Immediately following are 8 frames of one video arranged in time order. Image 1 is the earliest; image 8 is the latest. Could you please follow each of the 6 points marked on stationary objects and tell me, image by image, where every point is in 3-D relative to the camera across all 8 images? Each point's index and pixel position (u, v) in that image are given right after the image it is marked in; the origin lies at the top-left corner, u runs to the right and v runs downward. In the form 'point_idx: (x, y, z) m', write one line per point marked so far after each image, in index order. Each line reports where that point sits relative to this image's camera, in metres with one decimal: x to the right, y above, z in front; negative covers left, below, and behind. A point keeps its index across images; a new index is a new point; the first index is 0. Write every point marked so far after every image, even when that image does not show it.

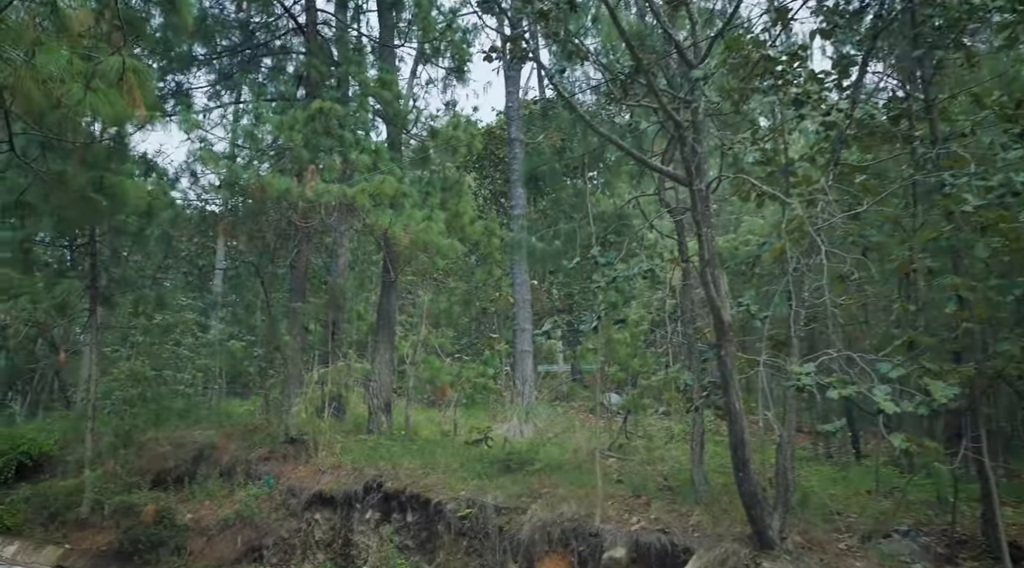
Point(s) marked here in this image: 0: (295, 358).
0: (-3.7, -1.2, +14.7) m
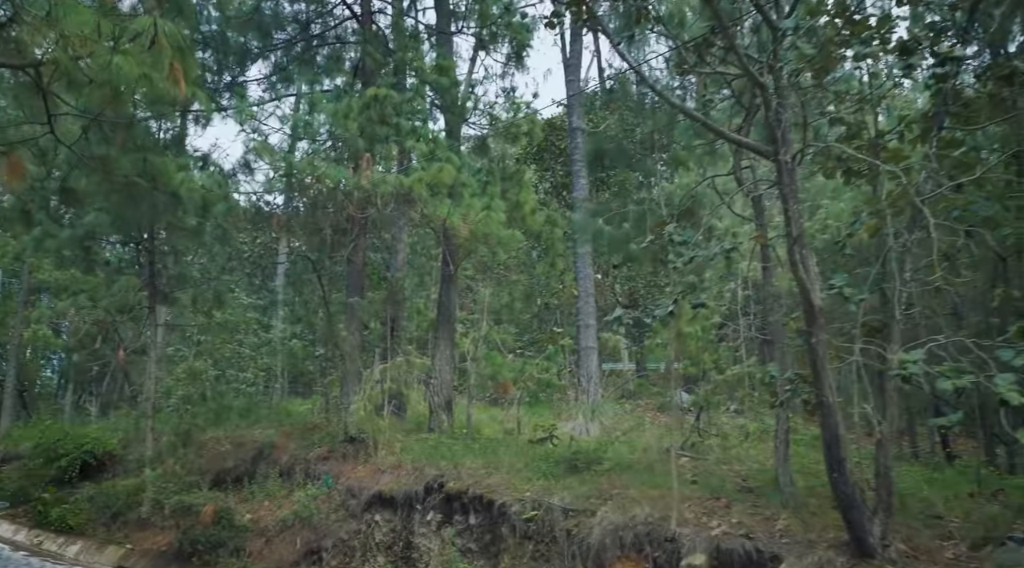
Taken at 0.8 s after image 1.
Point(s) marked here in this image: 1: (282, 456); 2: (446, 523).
0: (-2.6, -1.2, +14.3) m
1: (-3.7, -2.7, +13.7) m
2: (-0.8, -2.9, +10.6) m
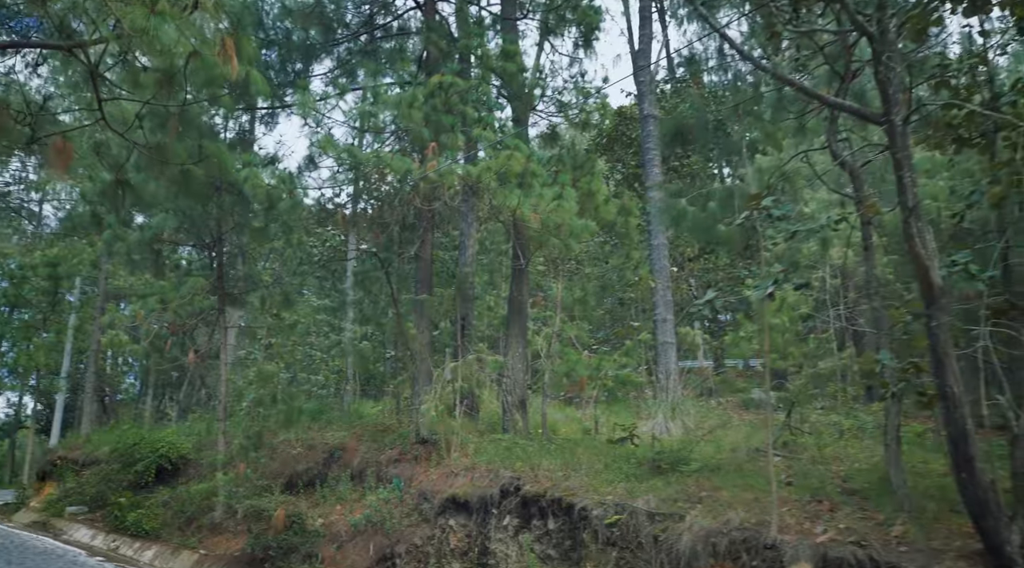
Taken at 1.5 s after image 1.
0: (-1.4, -1.1, +13.9) m
1: (-2.5, -2.7, +13.4) m
2: (+0.1, -2.9, +10.0) m
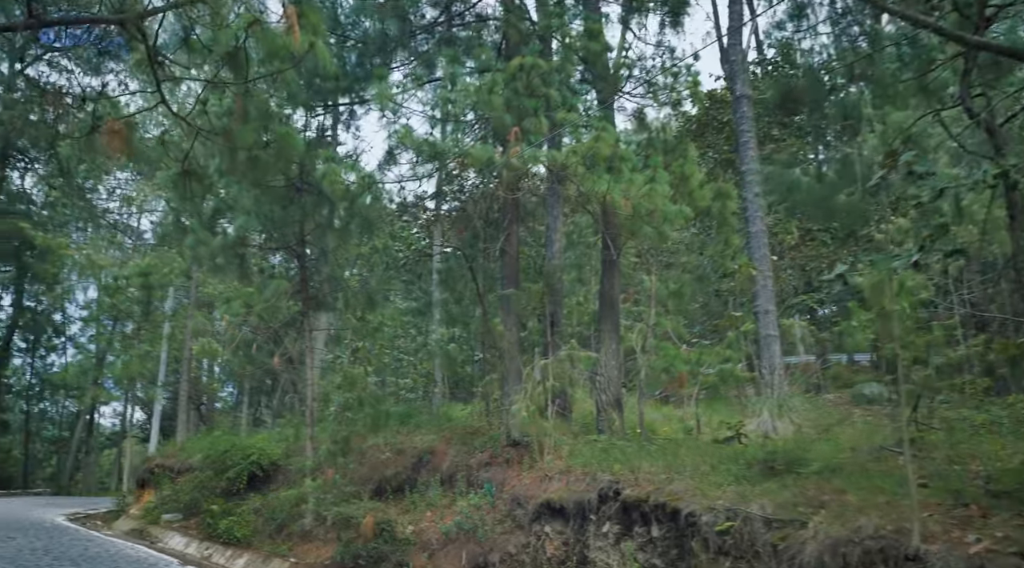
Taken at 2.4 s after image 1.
0: (0.0, -1.0, +13.3) m
1: (-1.0, -2.7, +12.9) m
2: (+1.2, -2.7, +9.3) m
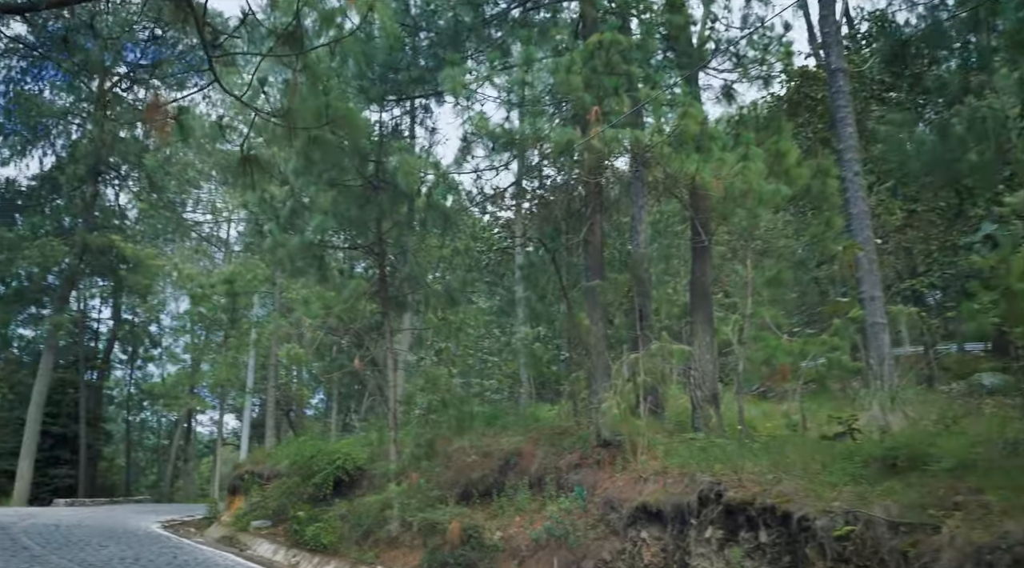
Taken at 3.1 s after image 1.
0: (+1.3, -0.9, +12.7) m
1: (+0.3, -2.6, +12.3) m
2: (+2.2, -2.6, +8.5) m
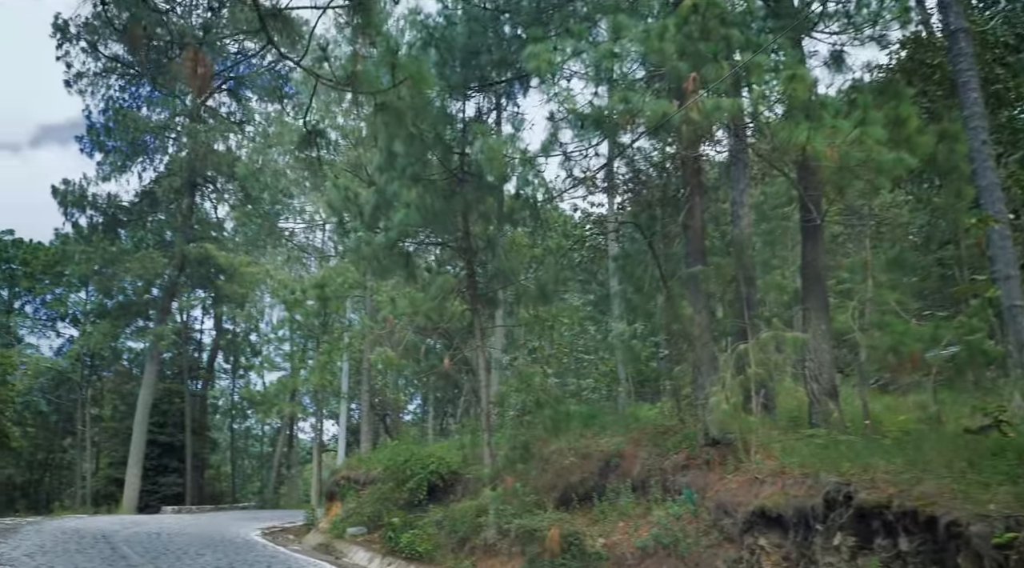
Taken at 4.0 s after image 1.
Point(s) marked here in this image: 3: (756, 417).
0: (+2.6, -0.8, +11.8) m
1: (+1.6, -2.5, +11.5) m
2: (+3.1, -2.3, +7.6) m
3: (+2.9, -1.6, +10.1) m
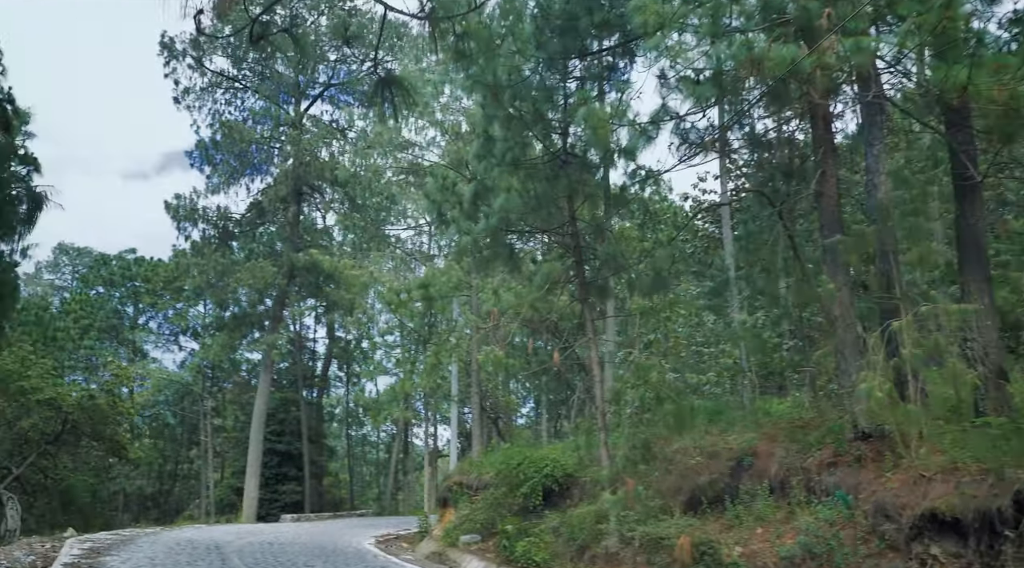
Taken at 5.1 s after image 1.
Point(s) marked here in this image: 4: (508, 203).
0: (+4.0, -0.4, +10.5) m
1: (+3.1, -2.2, +10.3) m
2: (+4.0, -2.0, +6.2) m
3: (+4.1, -1.2, +8.8) m
4: (0.0, +1.1, +11.9) m
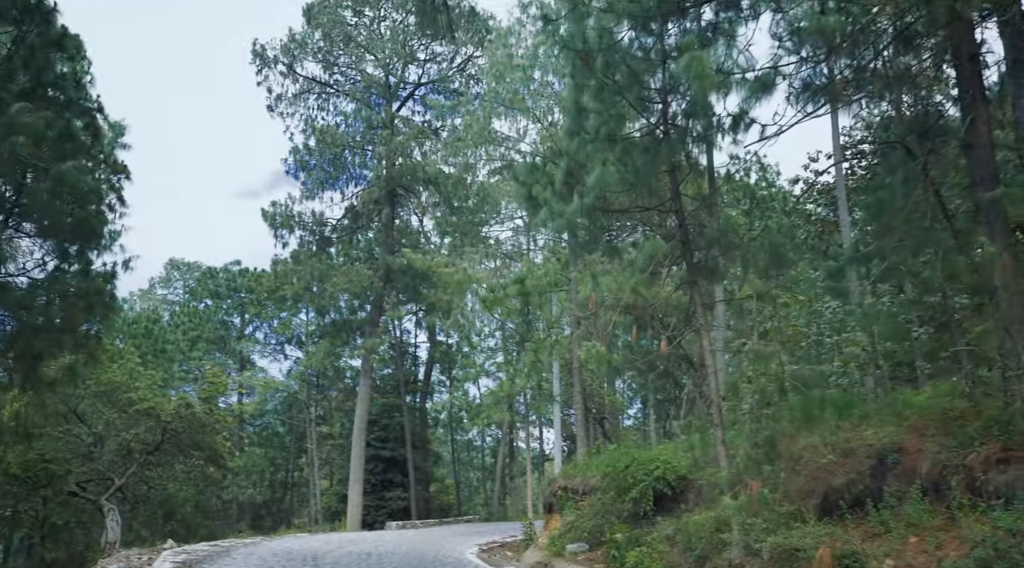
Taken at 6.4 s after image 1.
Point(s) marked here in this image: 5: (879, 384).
0: (+5.1, -0.1, +9.0) m
1: (+4.2, -1.9, +8.9) m
2: (+4.6, -1.6, +4.7) m
3: (+5.0, -0.9, +7.3) m
4: (+1.2, +1.3, +10.9) m
5: (+5.2, -1.3, +12.0) m
